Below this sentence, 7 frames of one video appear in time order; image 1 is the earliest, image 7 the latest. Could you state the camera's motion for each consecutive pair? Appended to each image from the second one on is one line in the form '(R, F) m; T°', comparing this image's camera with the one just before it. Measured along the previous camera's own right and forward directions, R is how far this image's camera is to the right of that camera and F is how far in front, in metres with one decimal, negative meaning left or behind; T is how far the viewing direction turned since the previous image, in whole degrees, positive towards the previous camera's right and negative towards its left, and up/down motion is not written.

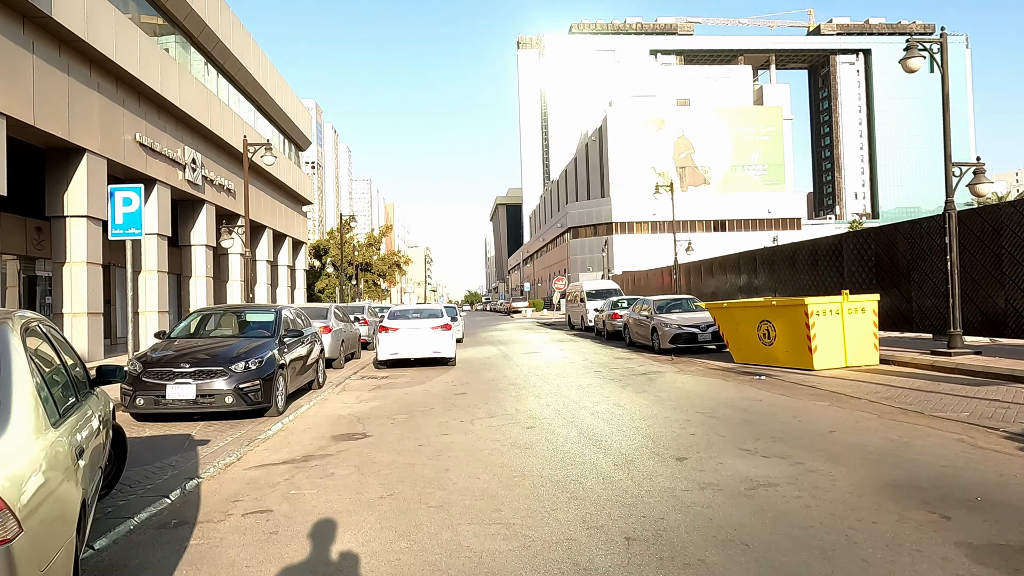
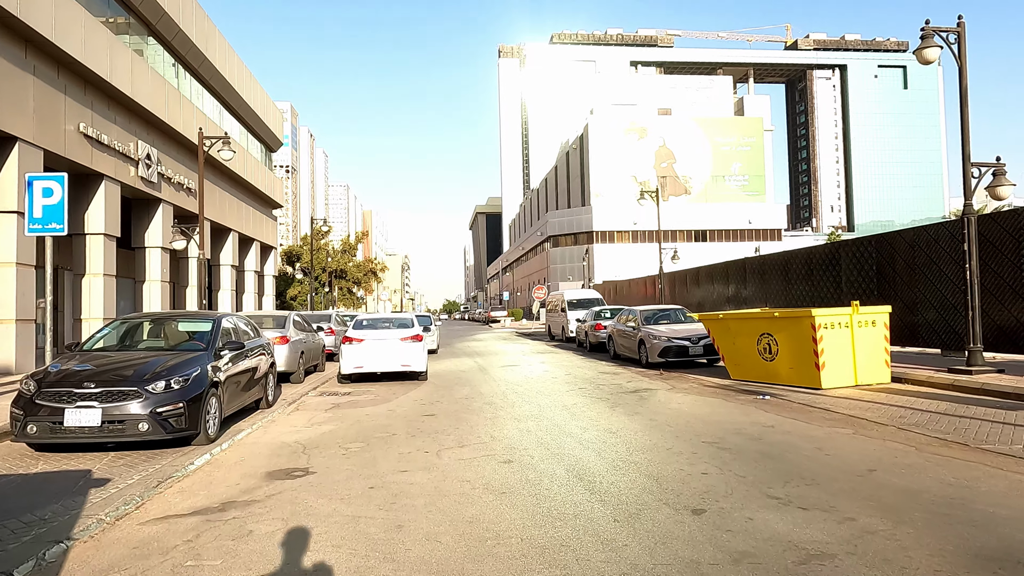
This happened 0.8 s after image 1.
(0.0, +1.3) m; +2°
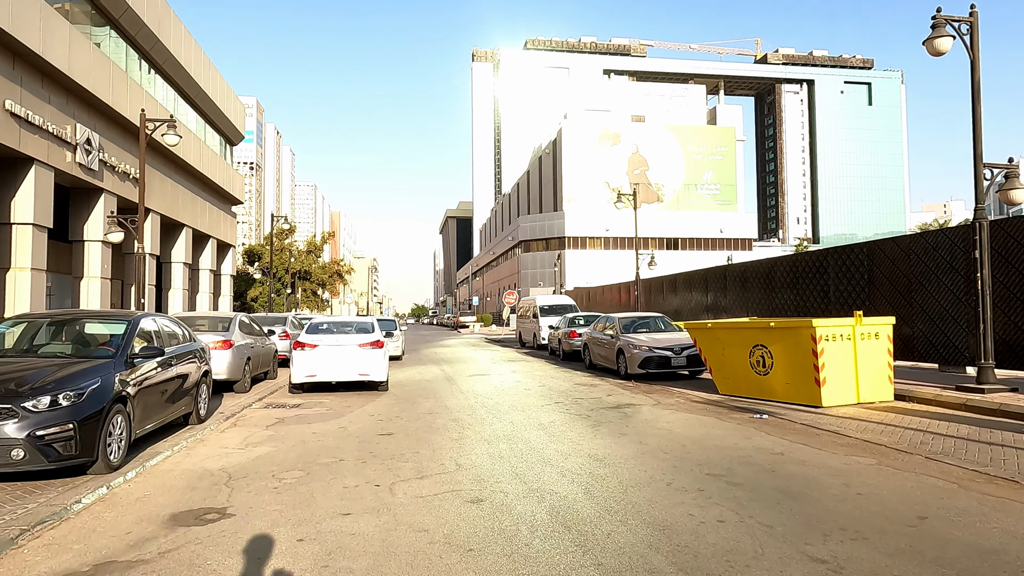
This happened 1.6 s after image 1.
(0.0, +1.2) m; +3°
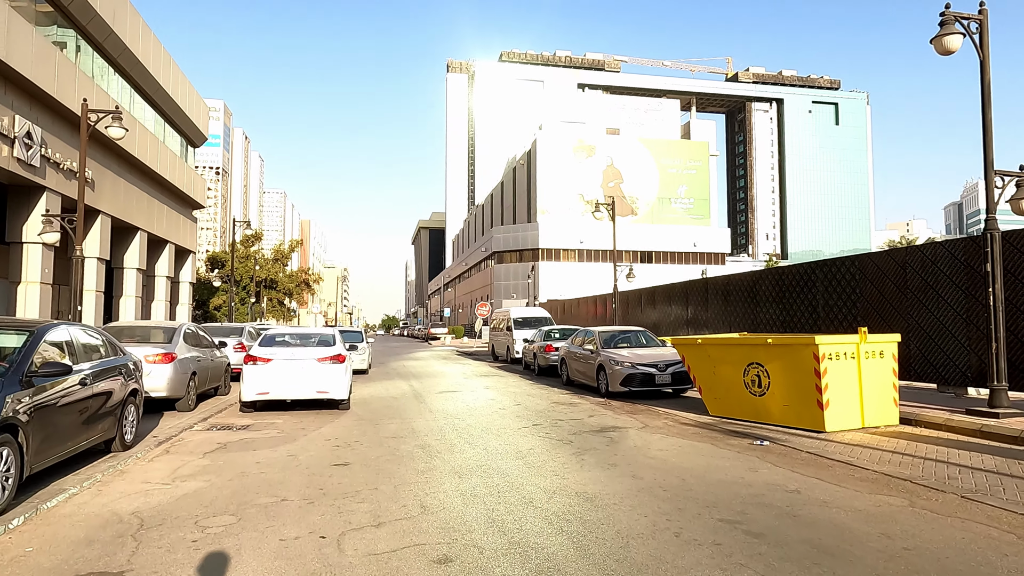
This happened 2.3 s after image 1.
(0.0, +1.0) m; +2°
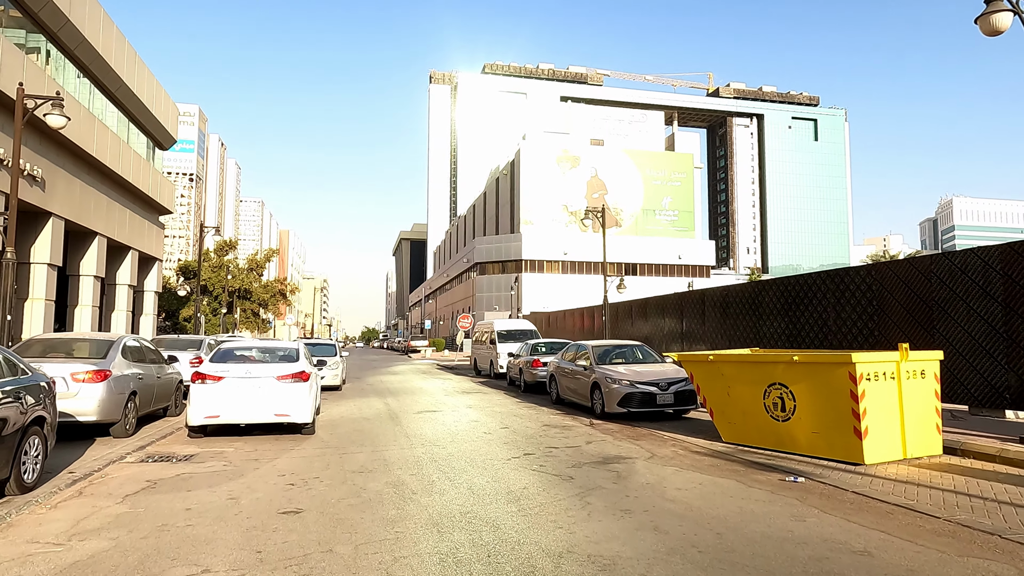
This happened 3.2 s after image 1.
(-0.1, +1.3) m; +2°
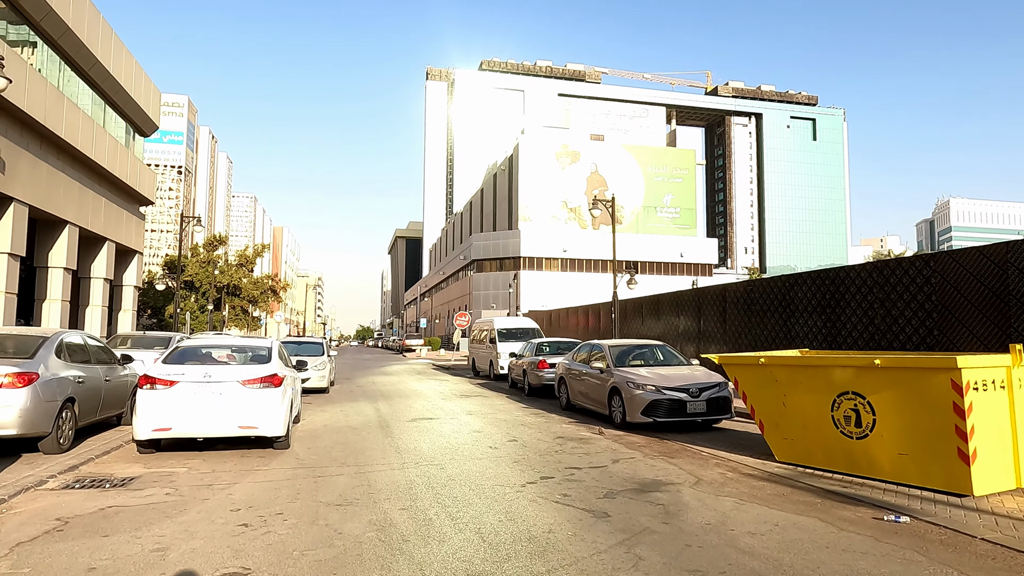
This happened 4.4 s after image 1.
(-0.2, +1.6) m; 0°
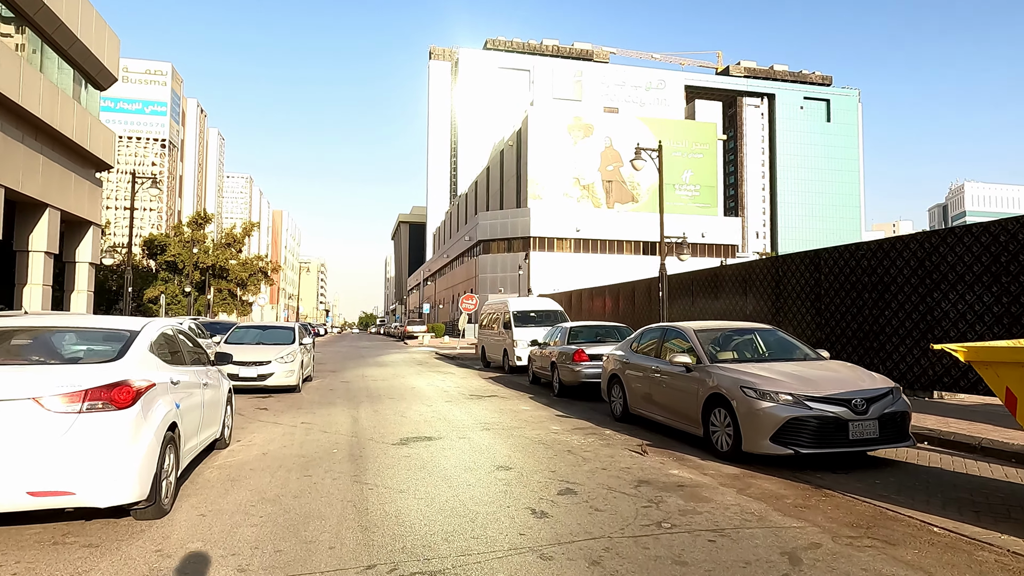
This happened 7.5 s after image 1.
(-0.4, +4.2) m; 0°
